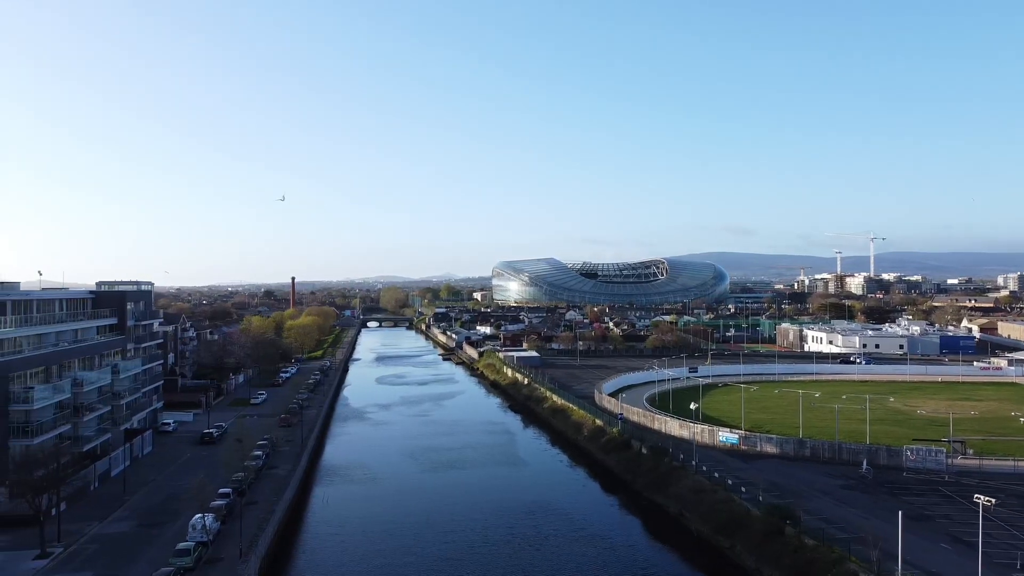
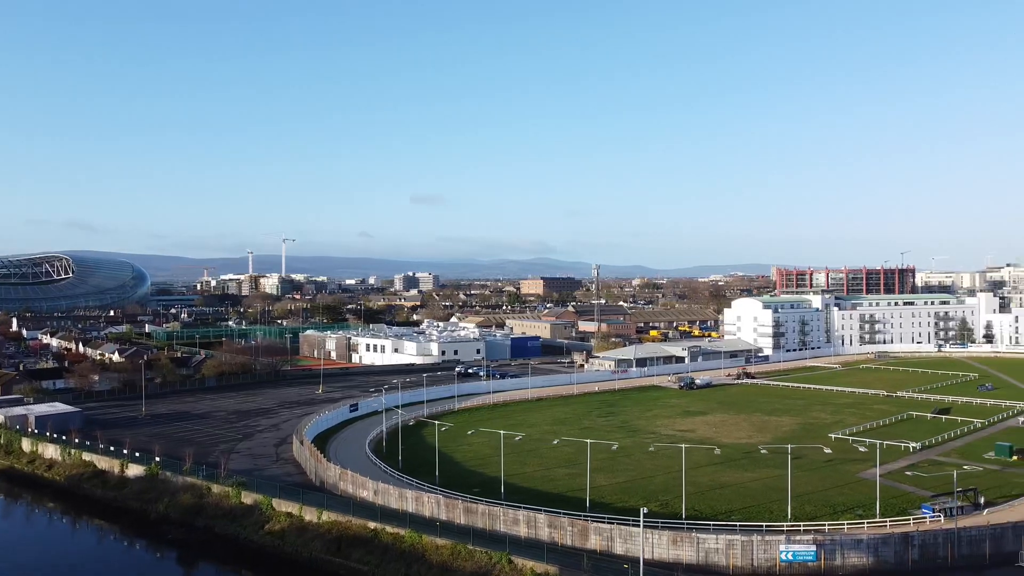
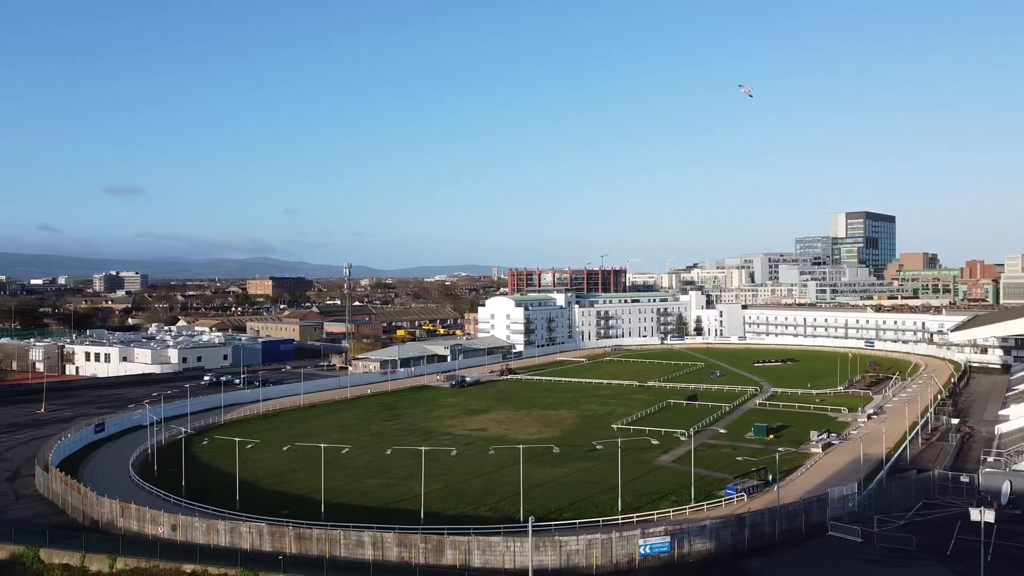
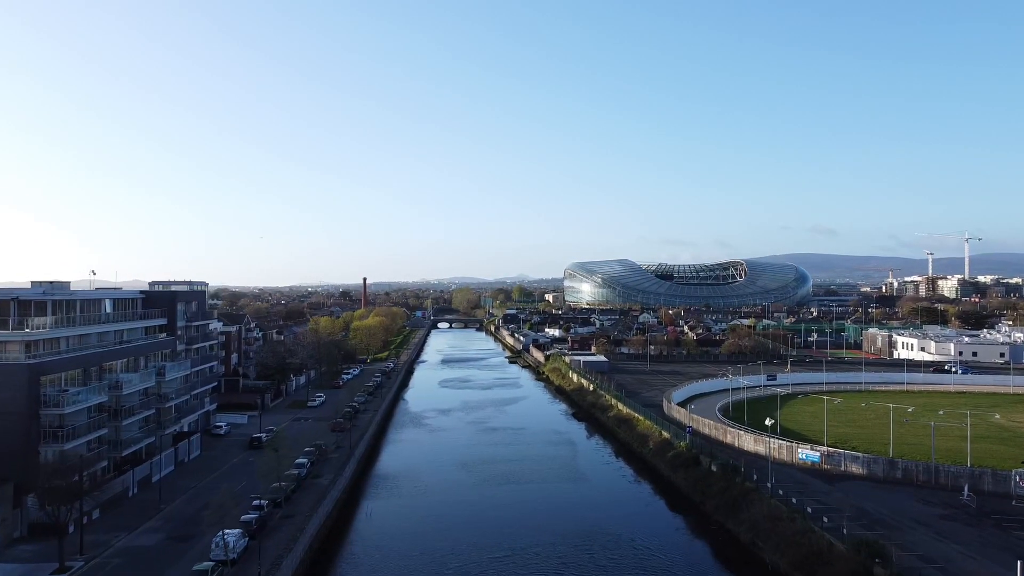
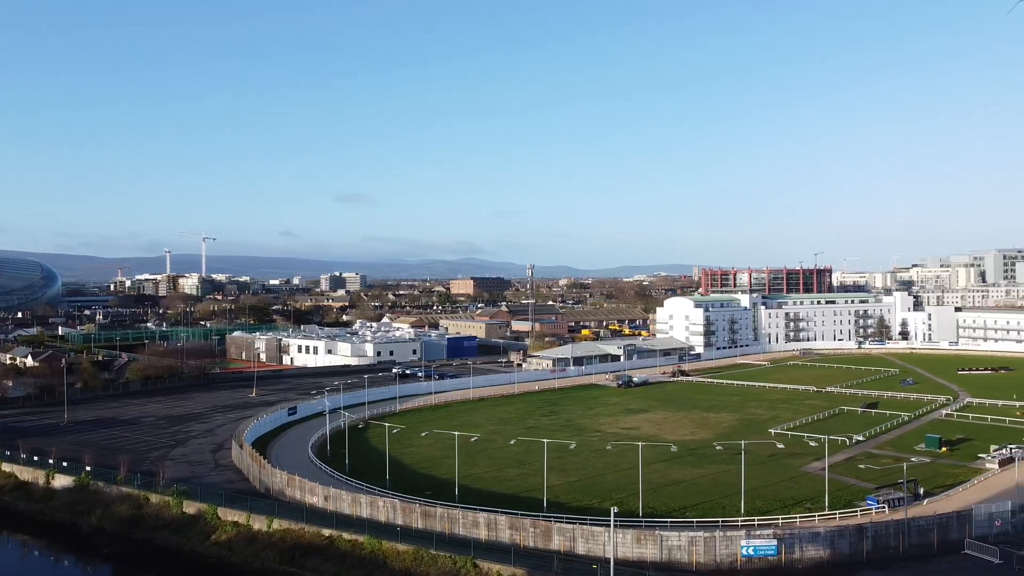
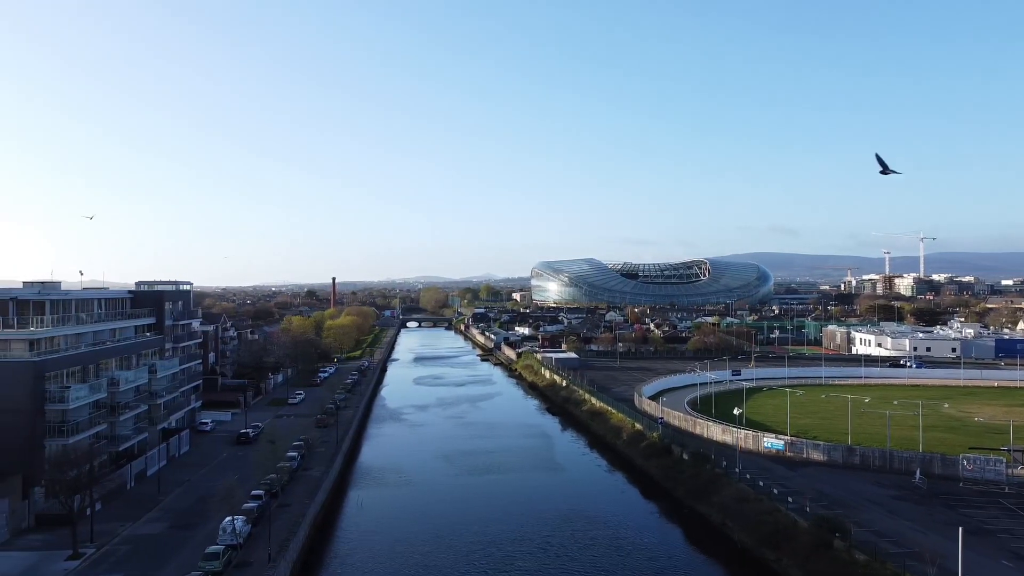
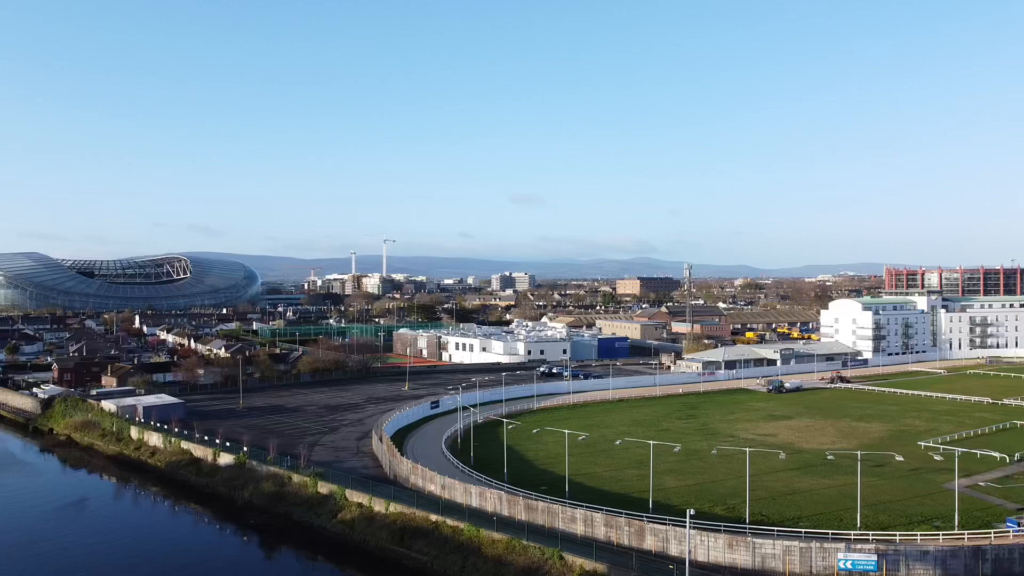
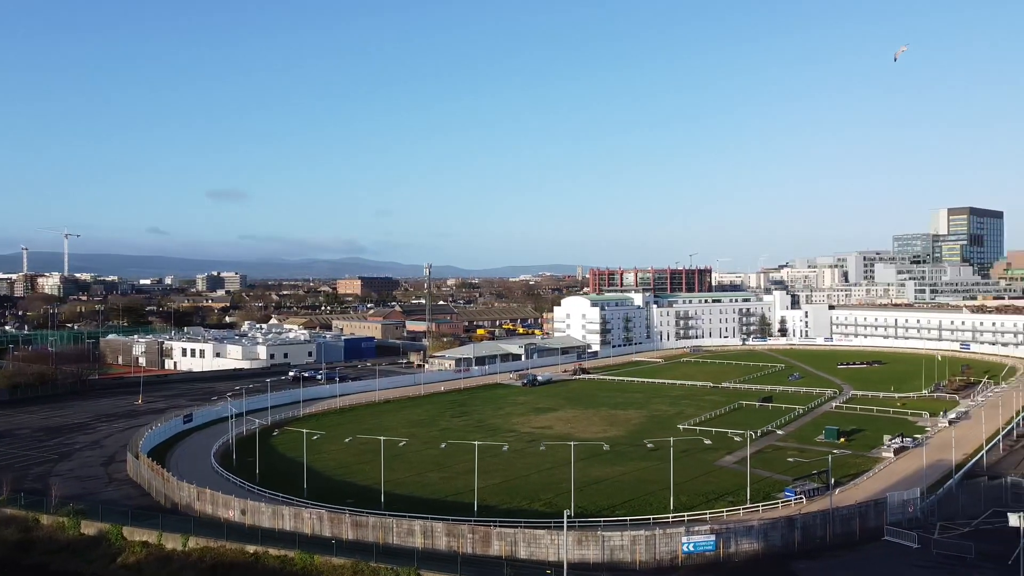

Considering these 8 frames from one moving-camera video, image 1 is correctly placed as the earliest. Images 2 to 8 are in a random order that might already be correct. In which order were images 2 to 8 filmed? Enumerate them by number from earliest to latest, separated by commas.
6, 4, 7, 2, 5, 8, 3
